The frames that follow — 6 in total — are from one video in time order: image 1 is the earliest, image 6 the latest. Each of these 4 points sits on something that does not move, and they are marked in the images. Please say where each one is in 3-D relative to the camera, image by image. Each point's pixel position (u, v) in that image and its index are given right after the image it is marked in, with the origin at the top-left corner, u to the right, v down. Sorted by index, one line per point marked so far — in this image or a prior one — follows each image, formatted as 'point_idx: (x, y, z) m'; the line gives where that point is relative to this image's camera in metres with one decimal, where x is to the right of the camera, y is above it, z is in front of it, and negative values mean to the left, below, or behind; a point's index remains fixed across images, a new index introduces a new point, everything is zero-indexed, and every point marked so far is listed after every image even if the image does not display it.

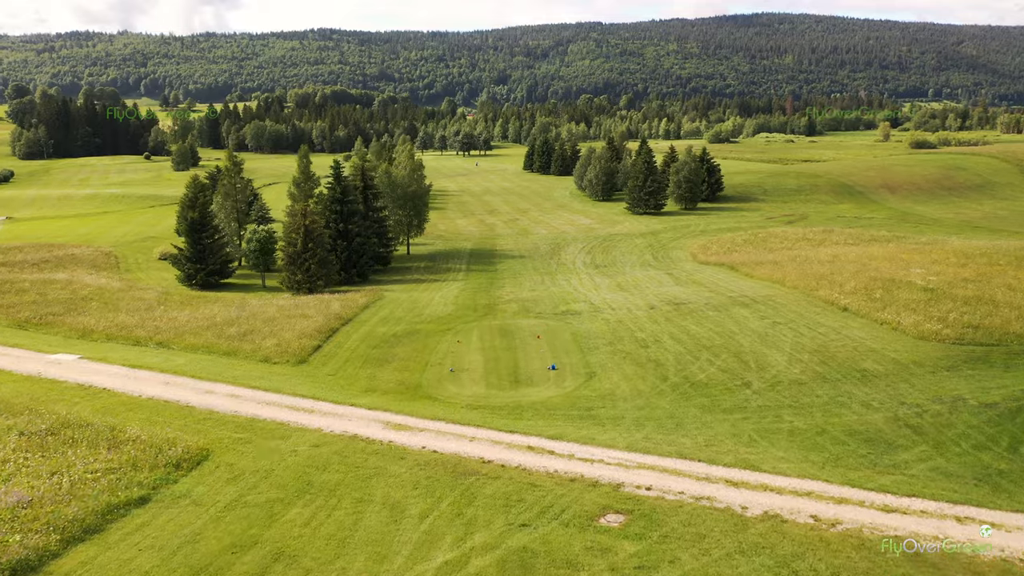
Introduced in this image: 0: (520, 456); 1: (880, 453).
0: (+0.2, -3.8, +18.5) m
1: (+8.5, -3.8, +18.9) m
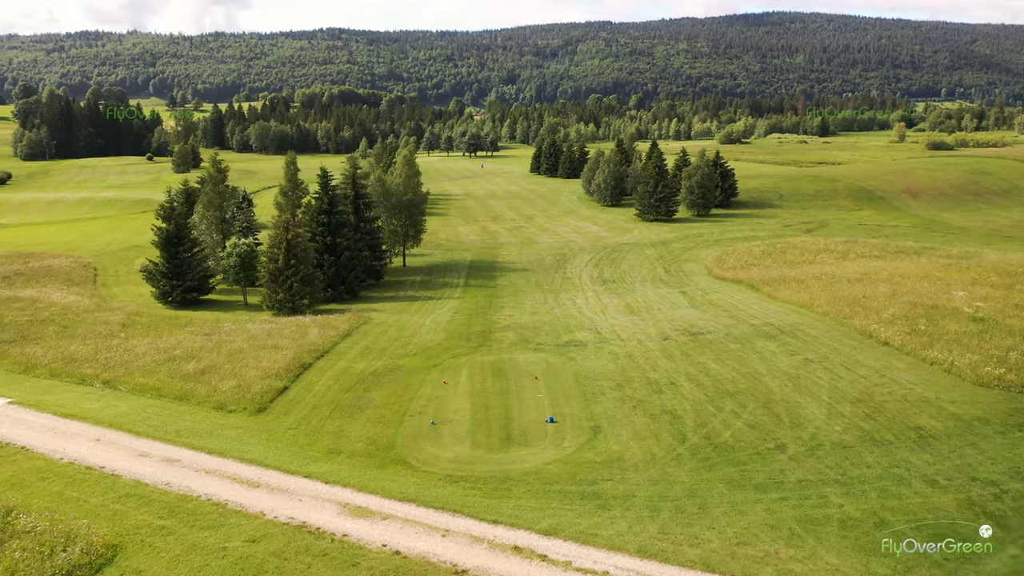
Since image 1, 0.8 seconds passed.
0: (-0.2, -4.9, +14.7) m
1: (+8.1, -4.9, +14.9) m
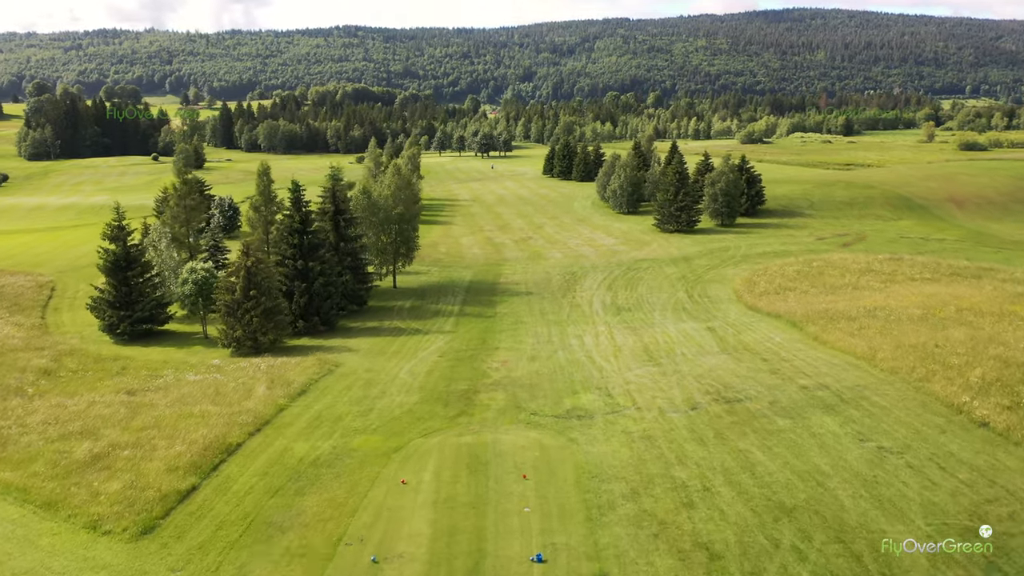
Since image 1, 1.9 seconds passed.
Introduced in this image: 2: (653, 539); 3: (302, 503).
0: (-0.9, -6.7, +8.1) m
1: (+7.4, -6.7, +8.2) m
2: (+2.9, -5.2, +17.1) m
3: (-4.9, -5.0, +19.4) m
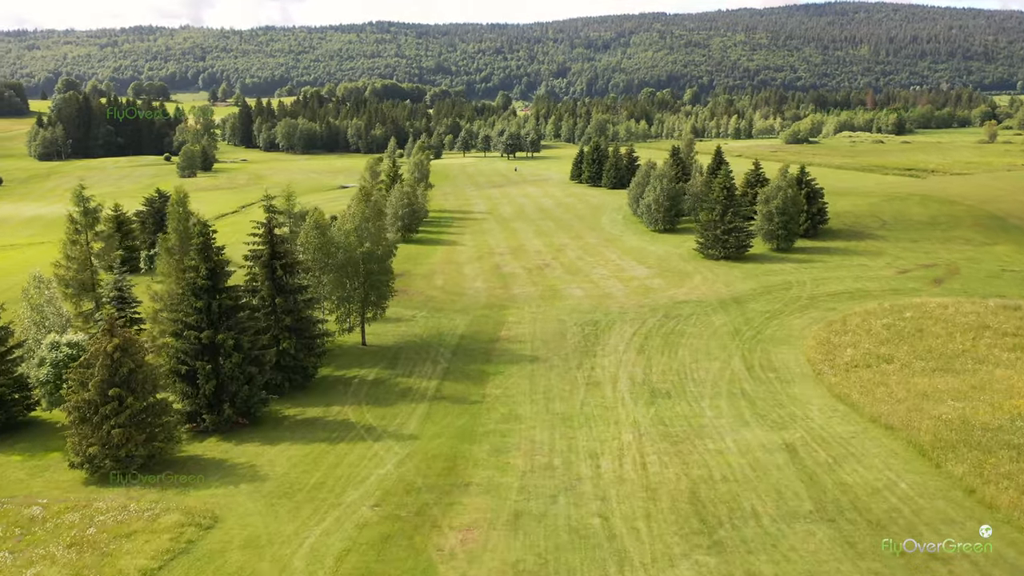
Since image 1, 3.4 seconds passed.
0: (-2.7, -9.9, -4.1) m
1: (+5.6, -10.0, -4.3) m
2: (+1.5, -8.5, +4.7) m
3: (-6.3, -8.2, +7.3) m
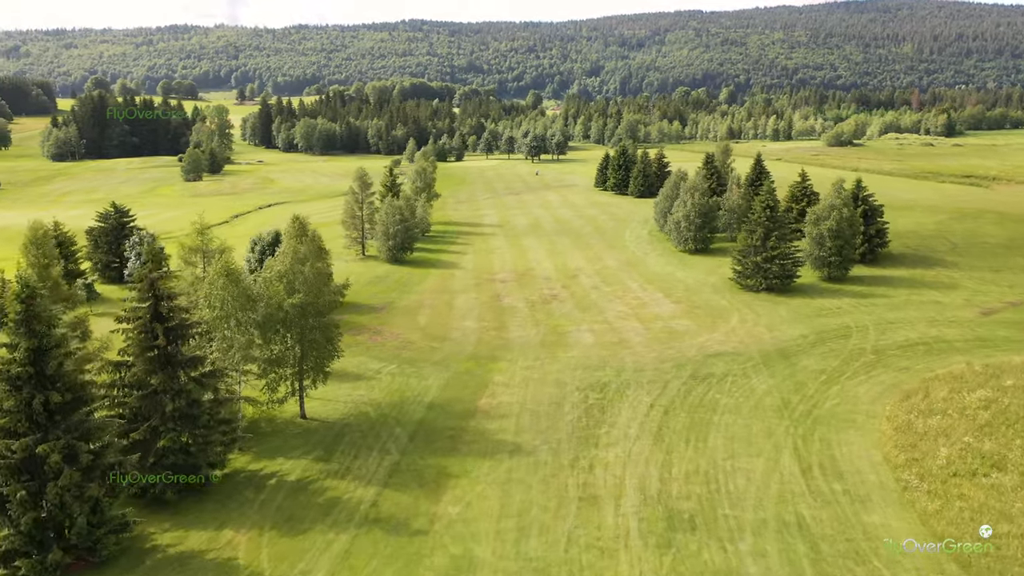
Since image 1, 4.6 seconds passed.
0: (-5.4, -12.3, -13.5) m
1: (+2.9, -12.5, -14.1) m
2: (-0.8, -10.9, -4.9) m
3: (-8.5, -10.5, -2.0) m
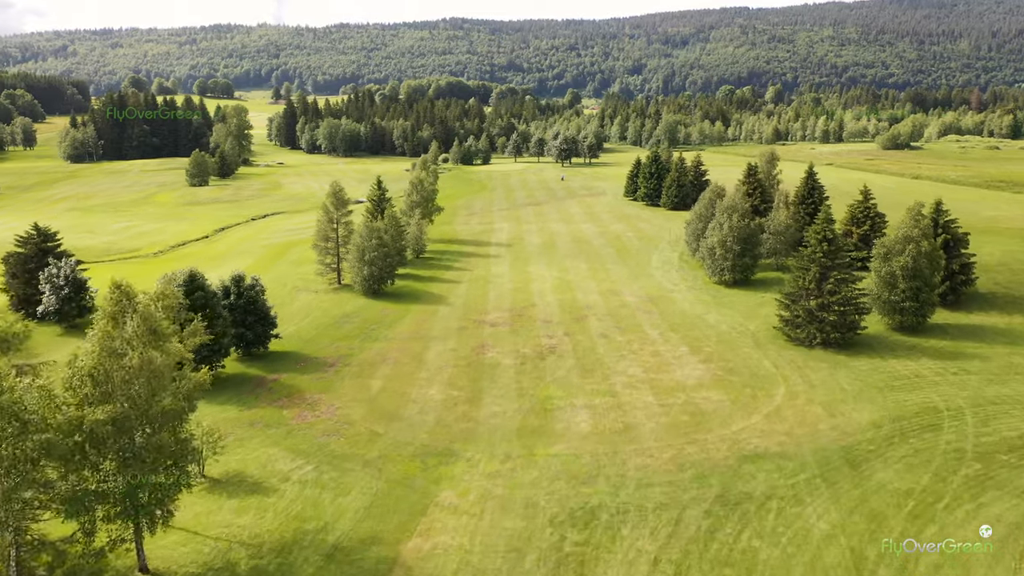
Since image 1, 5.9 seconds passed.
0: (-9.6, -15.0, -24.0) m
1: (-1.4, -15.3, -25.0) m
2: (-4.6, -13.6, -15.6) m
3: (-12.1, -13.2, -12.3) m
